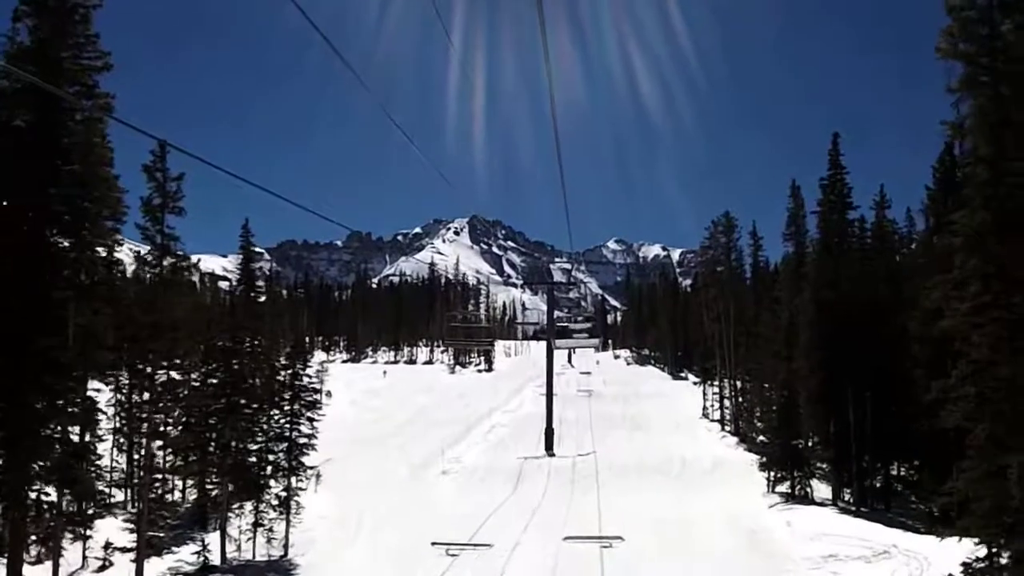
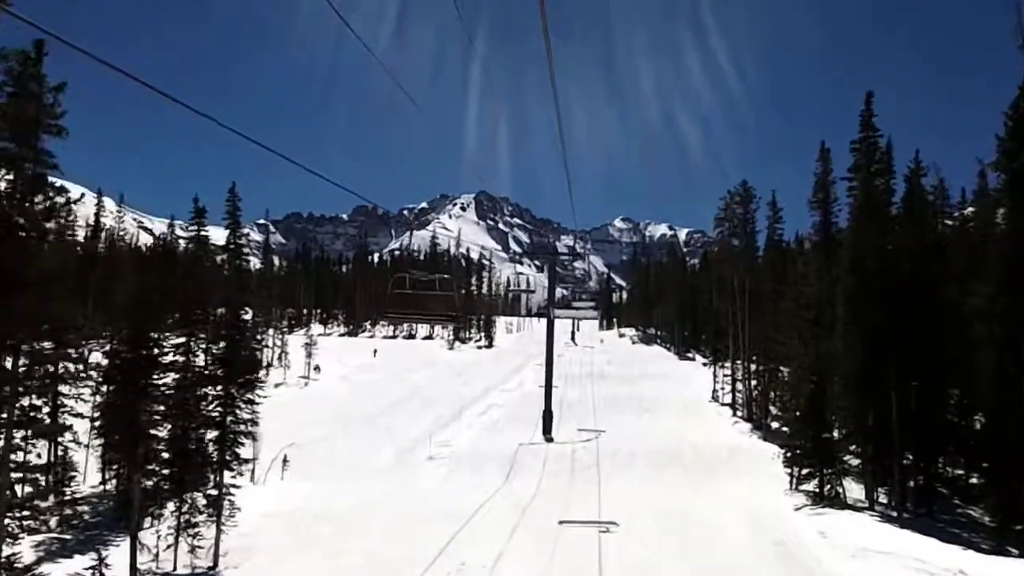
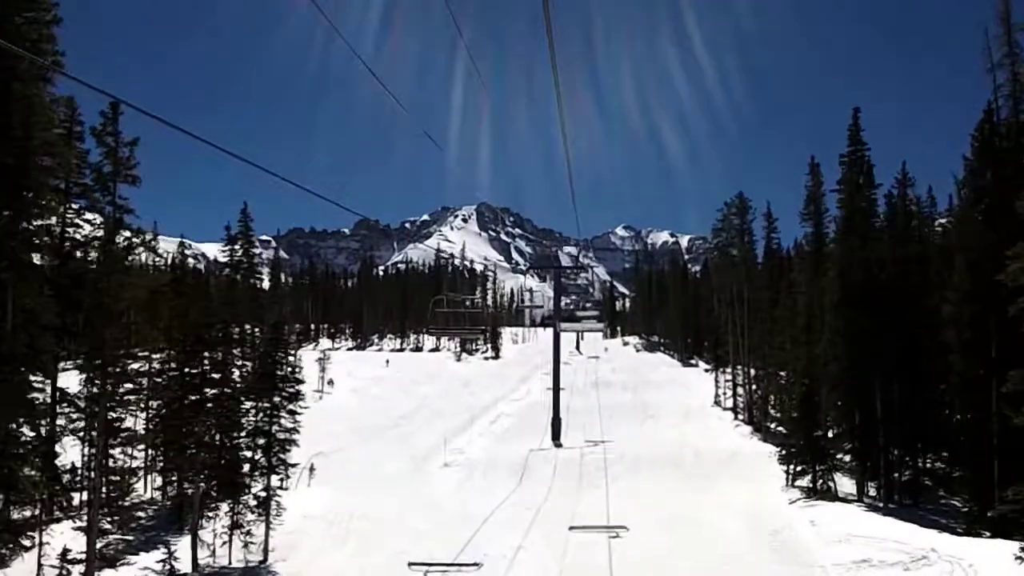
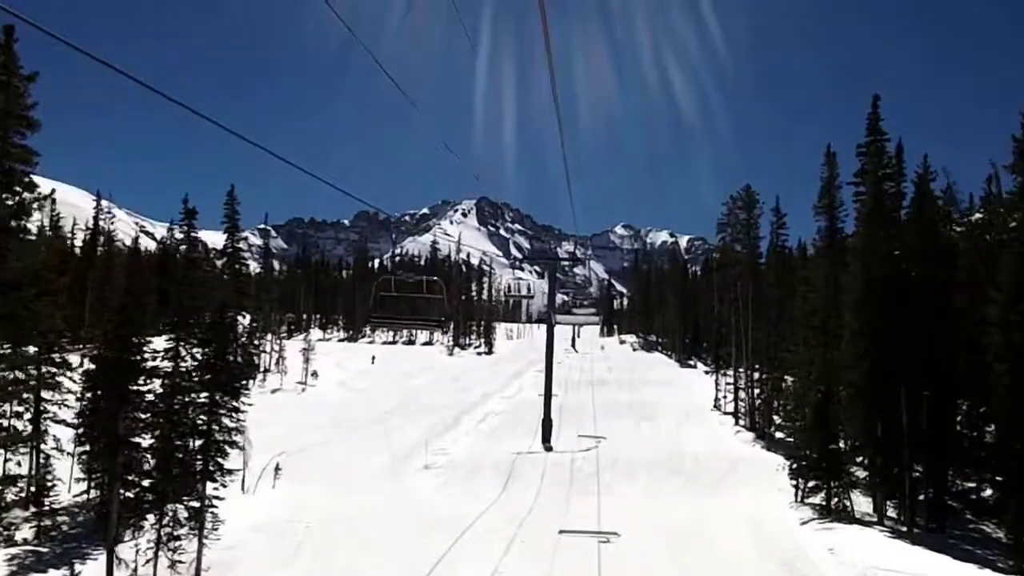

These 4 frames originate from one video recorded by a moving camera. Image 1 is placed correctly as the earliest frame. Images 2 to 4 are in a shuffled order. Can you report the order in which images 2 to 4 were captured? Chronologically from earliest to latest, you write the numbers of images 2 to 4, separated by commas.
3, 2, 4
